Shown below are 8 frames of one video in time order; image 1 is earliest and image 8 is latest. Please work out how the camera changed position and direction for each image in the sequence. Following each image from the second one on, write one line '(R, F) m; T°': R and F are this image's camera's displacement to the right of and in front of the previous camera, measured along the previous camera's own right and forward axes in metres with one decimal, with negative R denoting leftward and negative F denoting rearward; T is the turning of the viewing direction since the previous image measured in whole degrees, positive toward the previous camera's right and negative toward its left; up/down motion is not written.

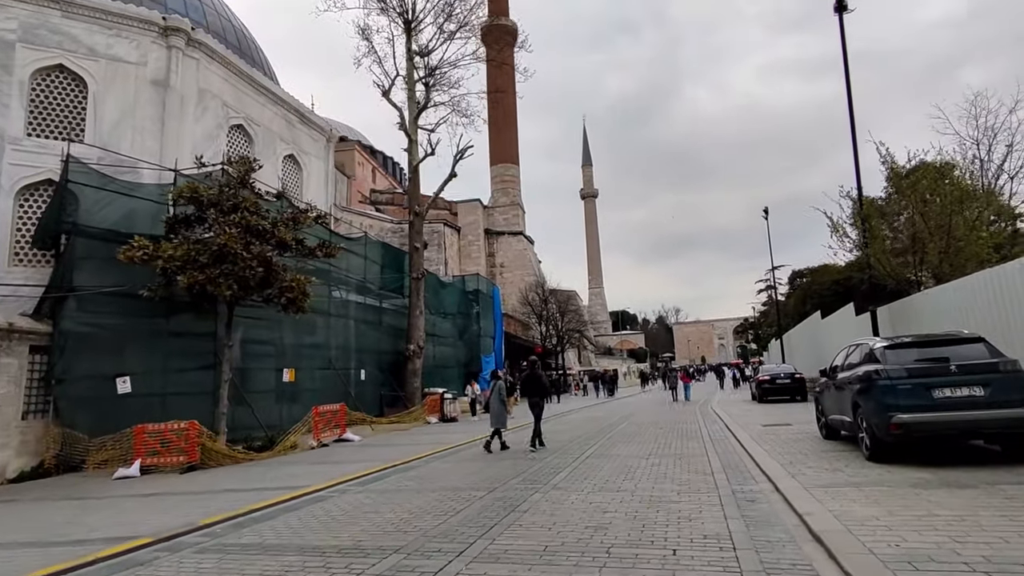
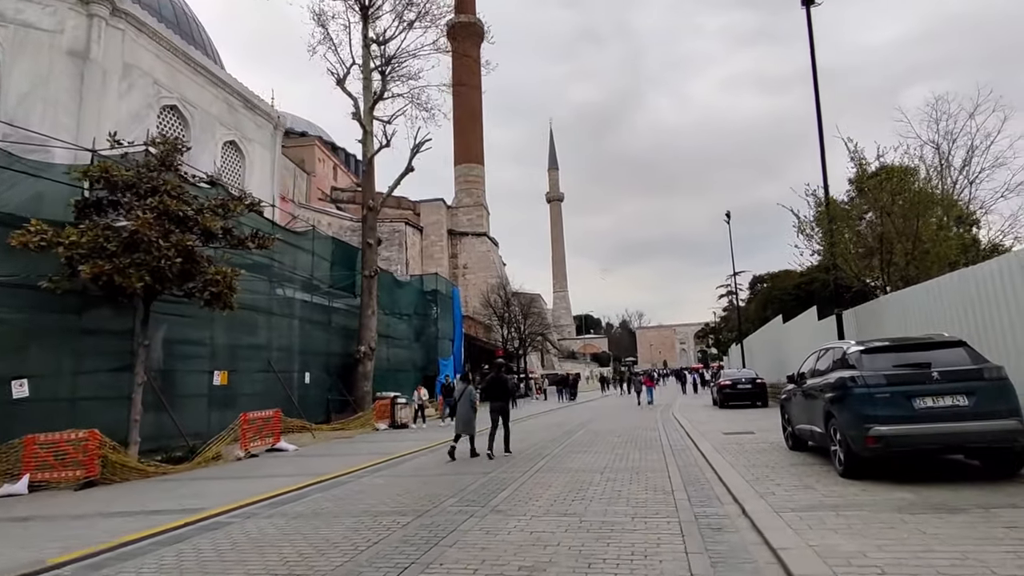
(+0.3, +1.0) m; +3°
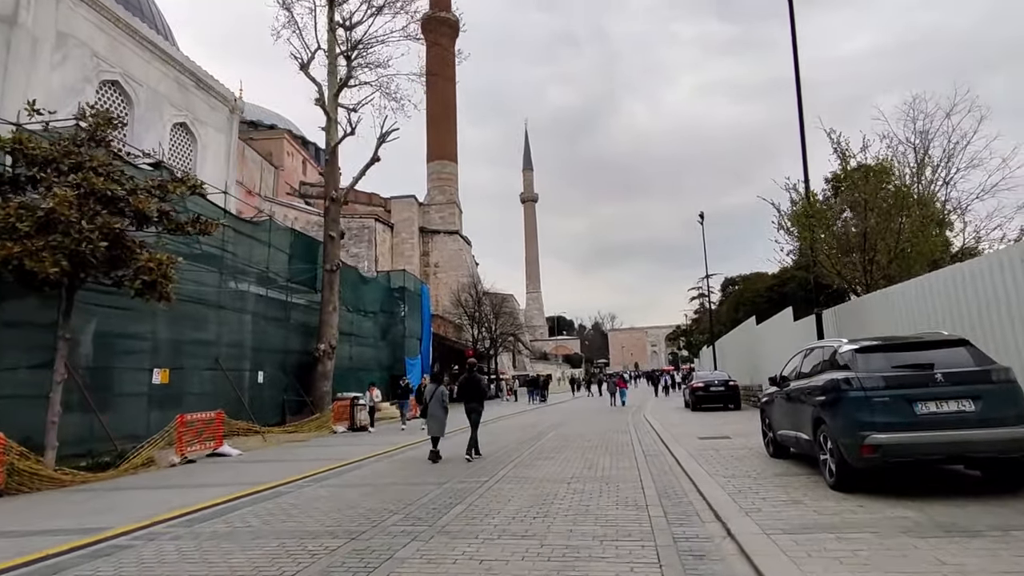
(+0.2, +0.8) m; +3°
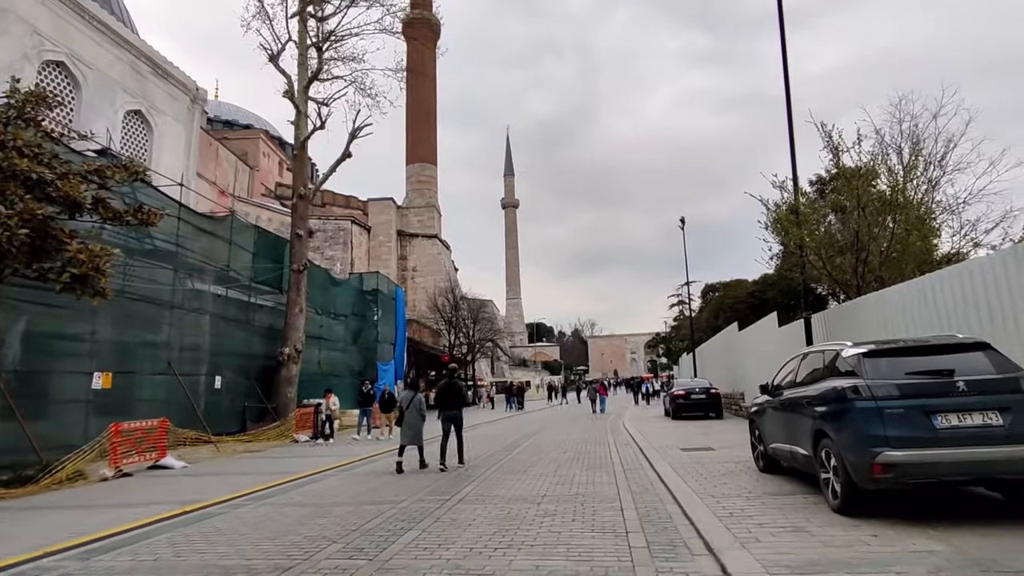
(+0.2, +0.8) m; +2°
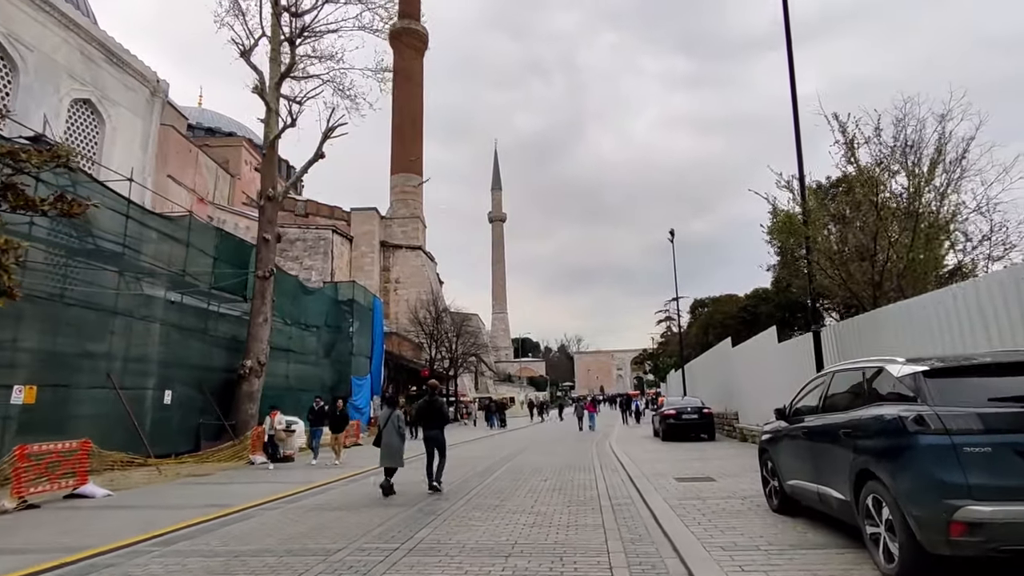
(+0.2, +1.3) m; +1°
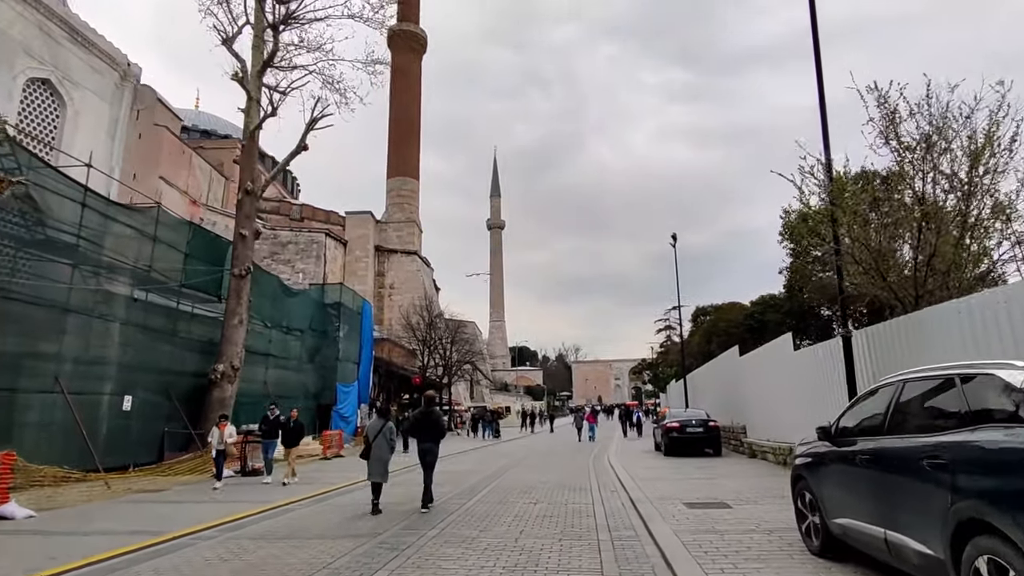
(+0.2, +1.3) m; 0°
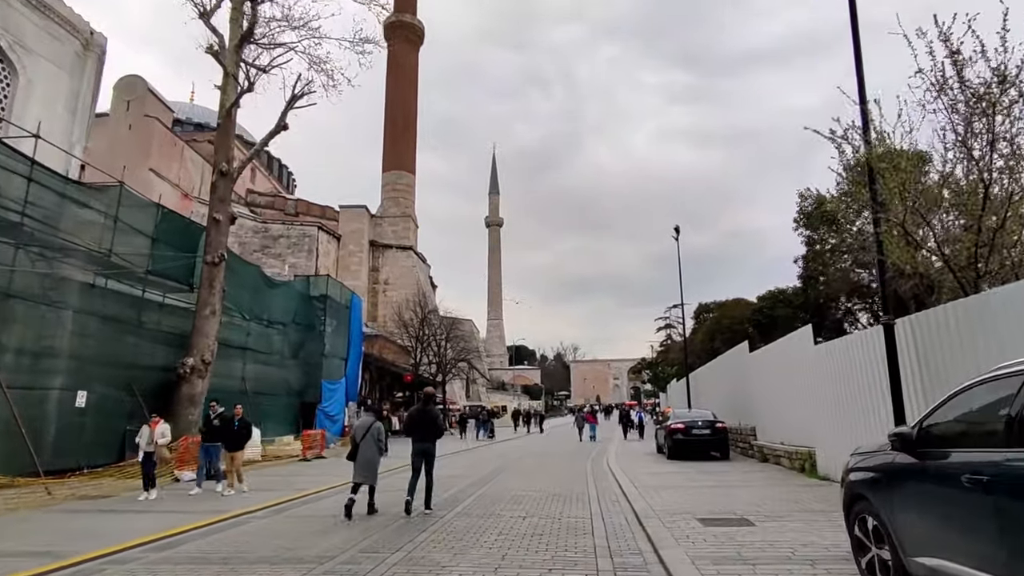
(+0.2, +1.3) m; 0°
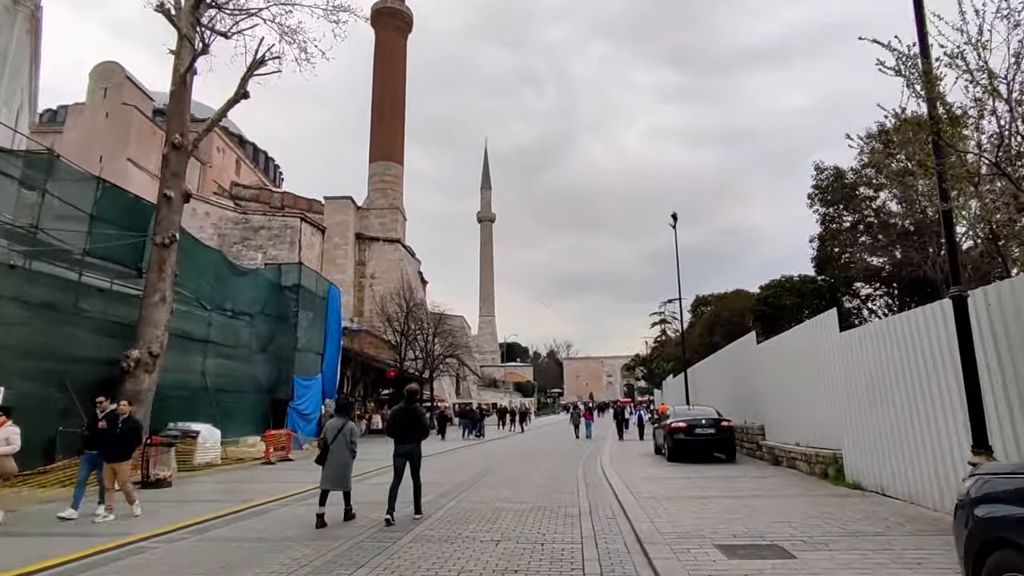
(+0.3, +1.7) m; +1°
